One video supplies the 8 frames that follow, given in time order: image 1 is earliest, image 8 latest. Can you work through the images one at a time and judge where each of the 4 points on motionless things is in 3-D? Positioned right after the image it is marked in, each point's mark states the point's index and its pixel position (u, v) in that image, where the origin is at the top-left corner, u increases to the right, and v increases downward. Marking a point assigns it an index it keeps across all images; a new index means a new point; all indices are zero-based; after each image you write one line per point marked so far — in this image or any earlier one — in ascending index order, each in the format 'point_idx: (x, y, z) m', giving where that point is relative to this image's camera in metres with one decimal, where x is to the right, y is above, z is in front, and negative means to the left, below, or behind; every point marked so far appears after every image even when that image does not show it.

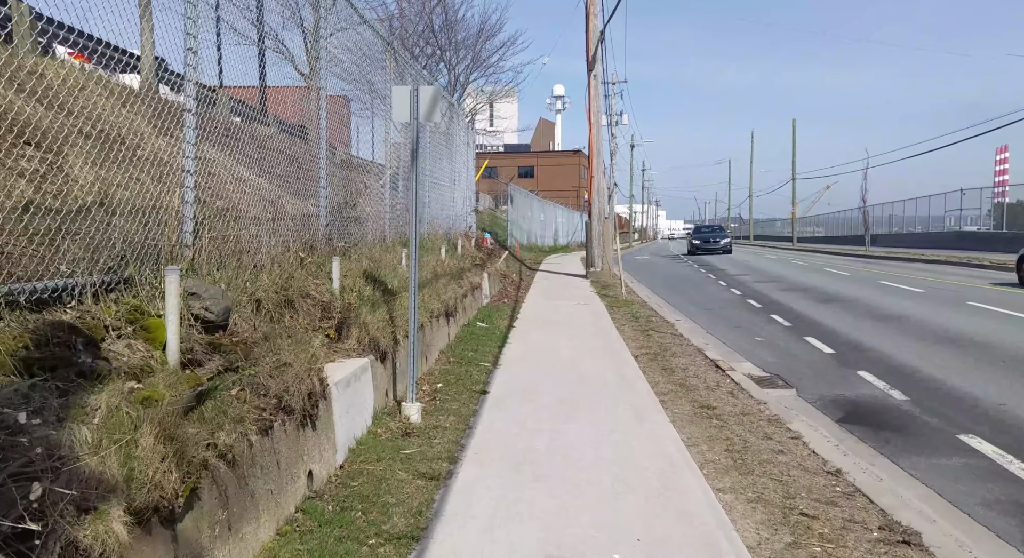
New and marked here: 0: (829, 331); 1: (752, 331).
0: (+4.9, -0.8, +14.2) m
1: (+3.8, -0.8, +14.6) m
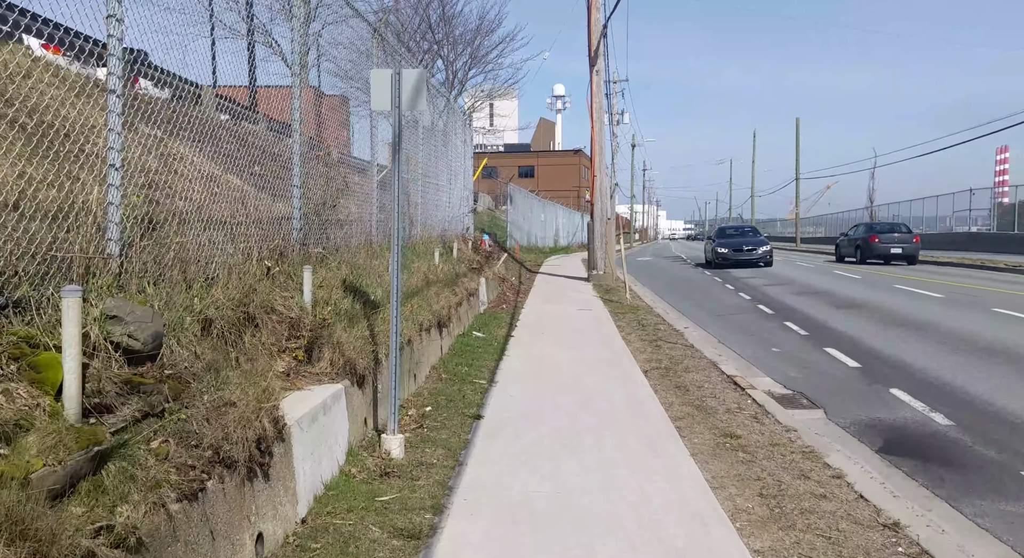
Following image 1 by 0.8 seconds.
0: (+4.9, -0.9, +13.3) m
1: (+3.8, -0.9, +13.7) m
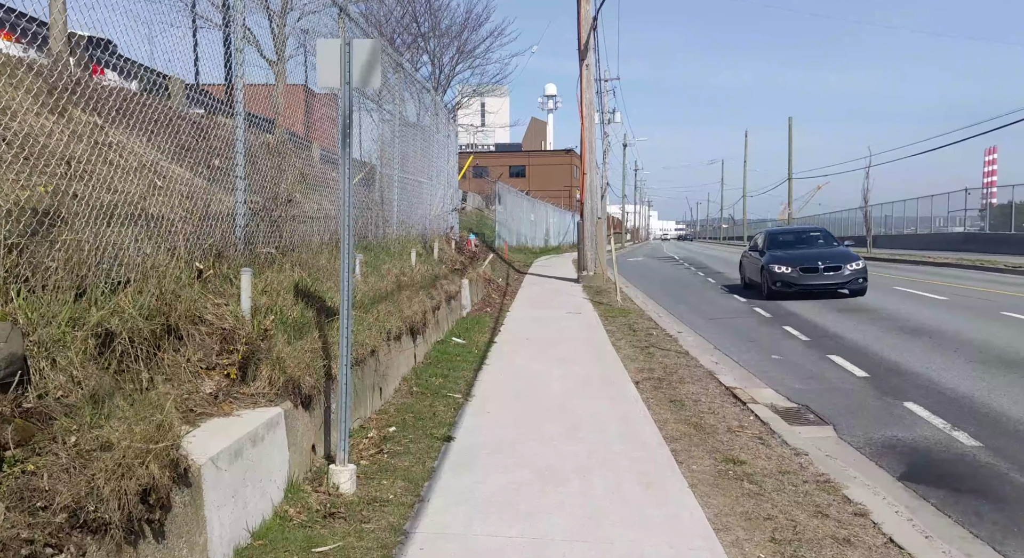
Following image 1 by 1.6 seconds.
0: (+4.7, -0.9, +12.5) m
1: (+3.6, -0.9, +12.9) m
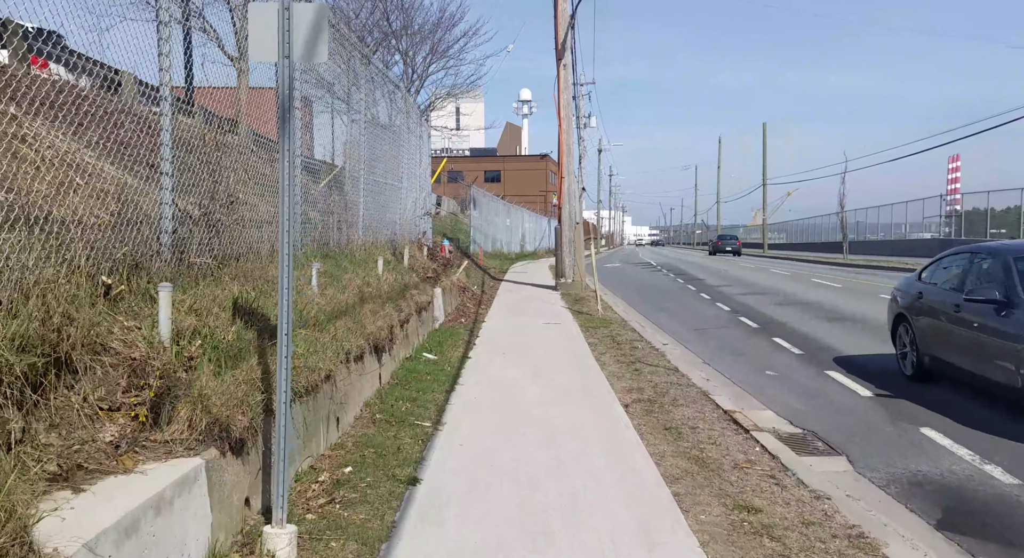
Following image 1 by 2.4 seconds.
0: (+4.3, -1.0, +11.7) m
1: (+3.2, -1.1, +12.1) m
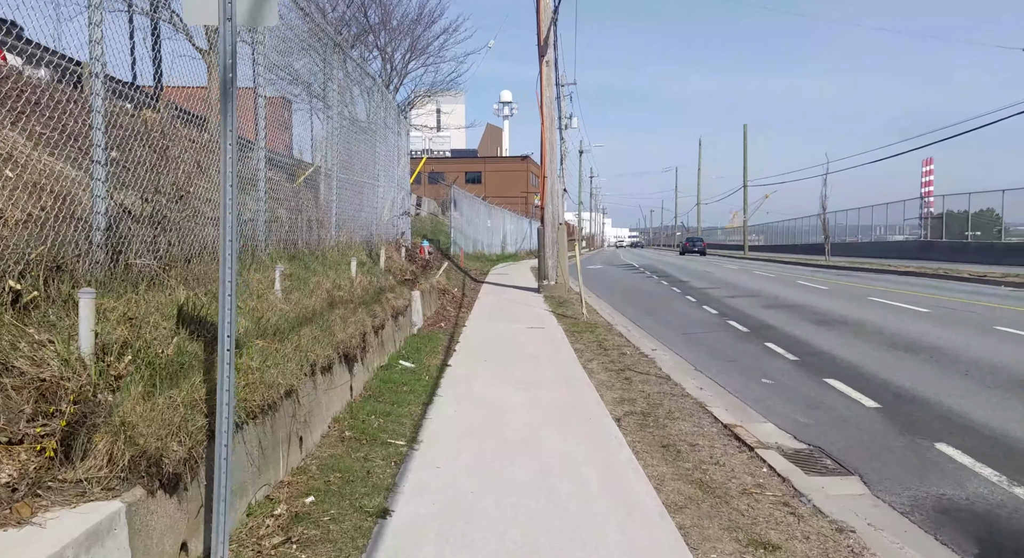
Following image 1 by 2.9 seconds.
0: (+4.1, -1.1, +11.1) m
1: (+3.0, -1.1, +11.5) m
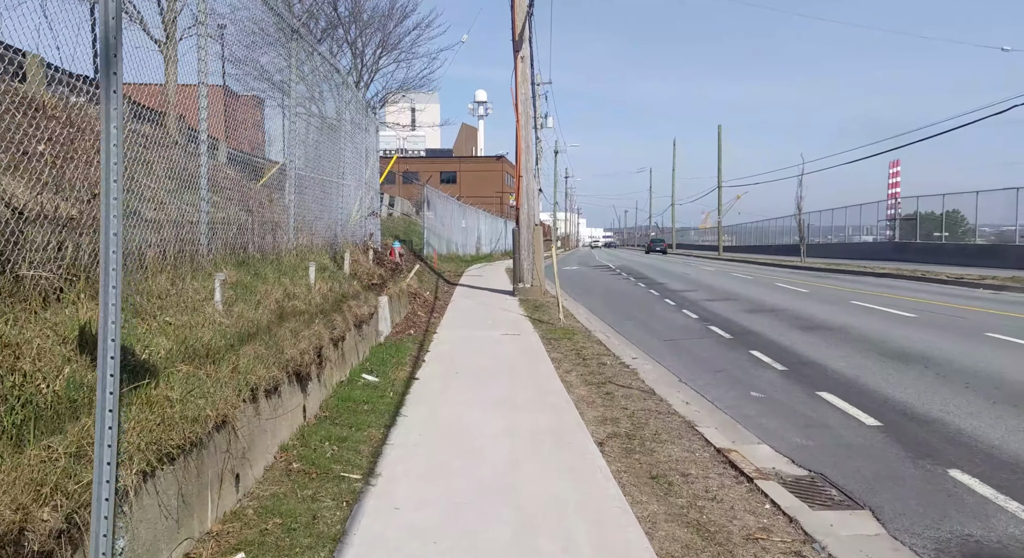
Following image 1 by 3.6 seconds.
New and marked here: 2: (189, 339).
0: (+3.8, -1.2, +10.5) m
1: (+2.7, -1.2, +10.8) m
2: (-1.9, -0.3, +5.4) m
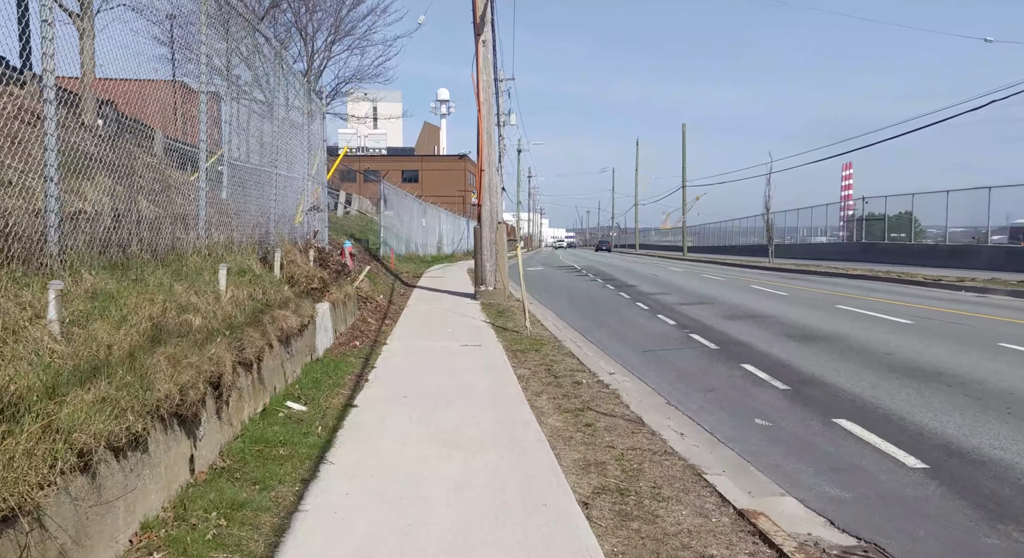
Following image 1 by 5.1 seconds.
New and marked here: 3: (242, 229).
0: (+3.4, -1.2, +9.0) m
1: (+2.3, -1.2, +9.2) m
2: (-2.1, -0.4, +3.6) m
3: (-3.2, +0.6, +11.2) m
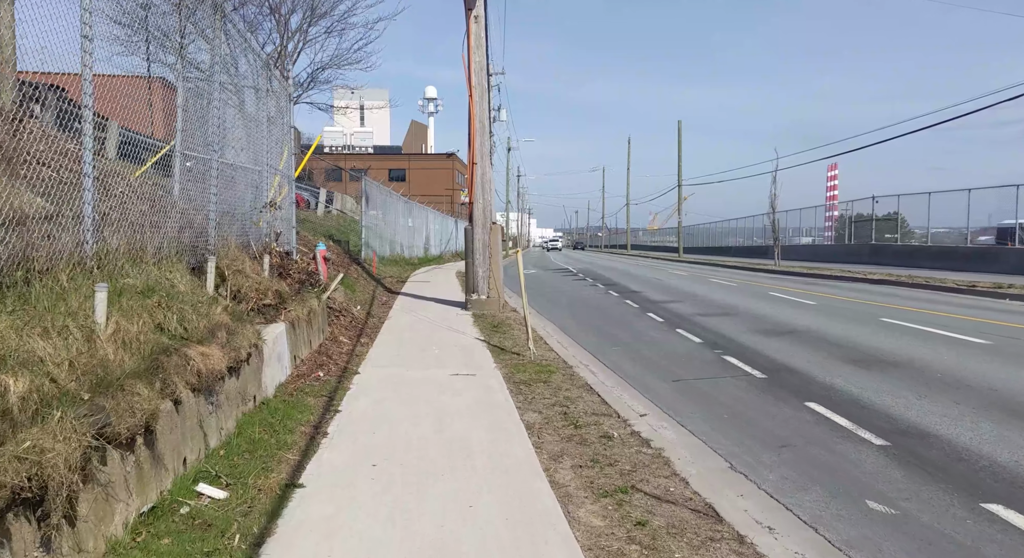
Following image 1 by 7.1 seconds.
0: (+3.5, -1.4, +6.6) m
1: (+2.4, -1.4, +6.8) m
2: (-1.9, -0.5, +1.2) m
3: (-3.1, +0.5, +8.8) m
